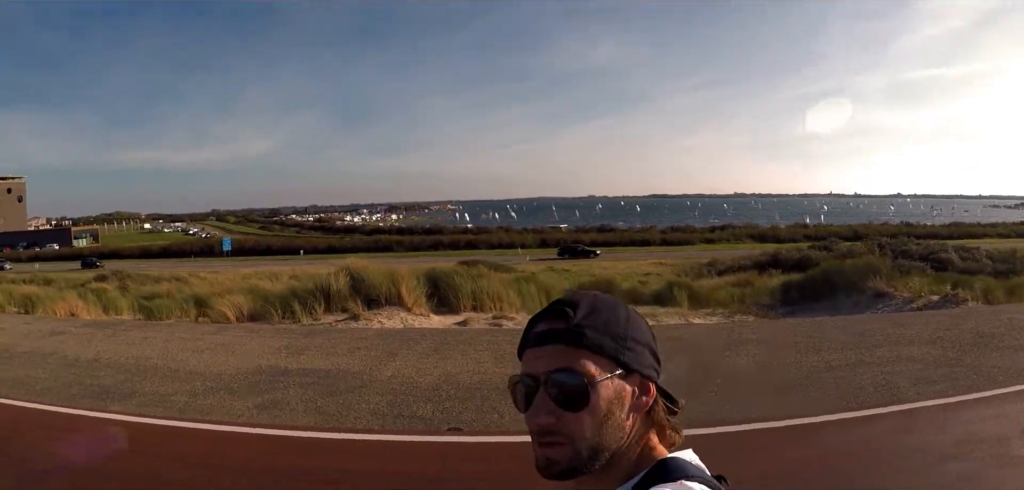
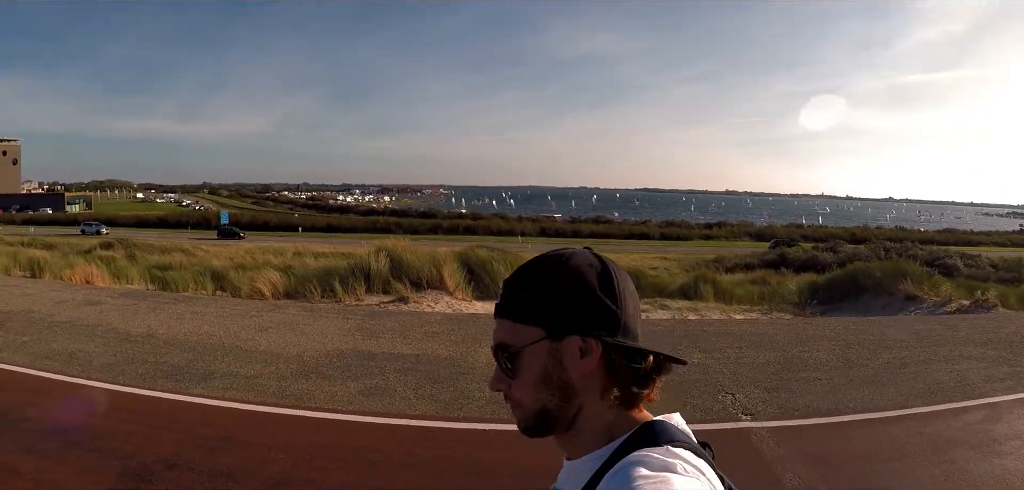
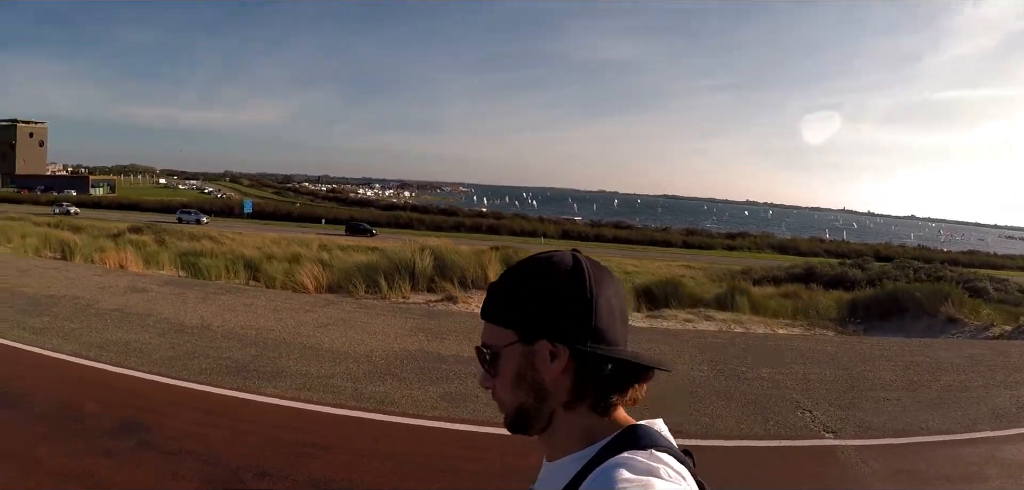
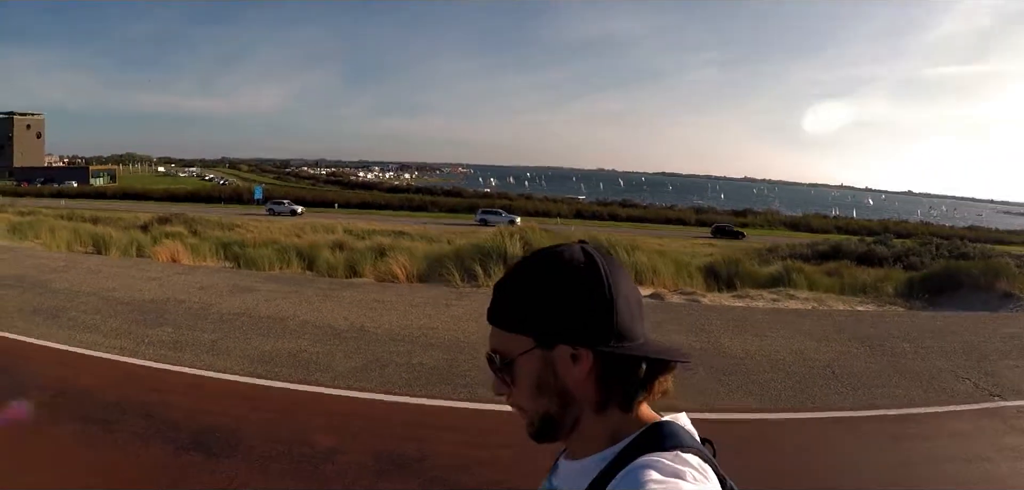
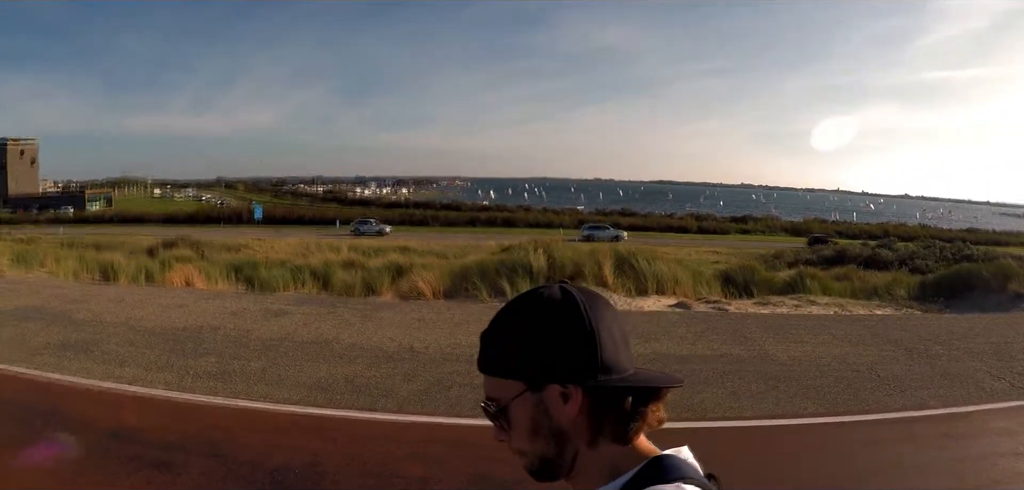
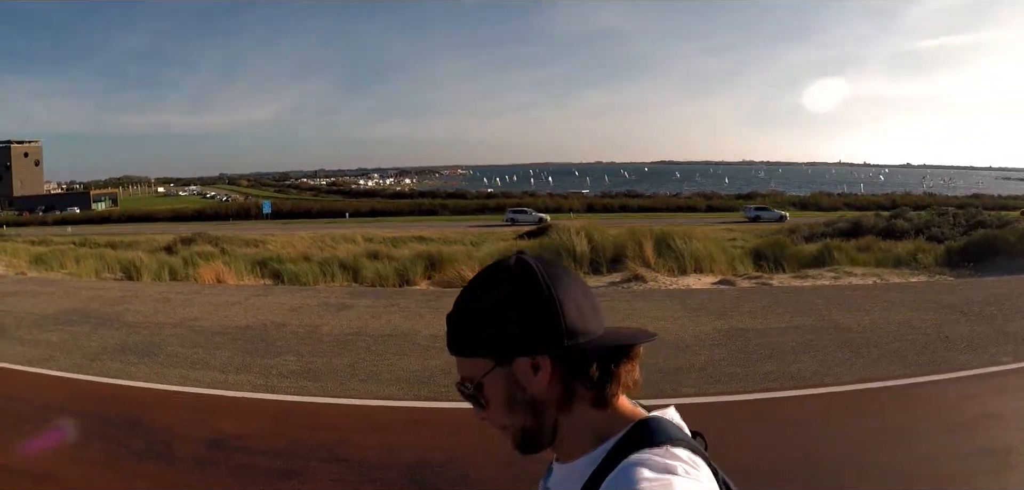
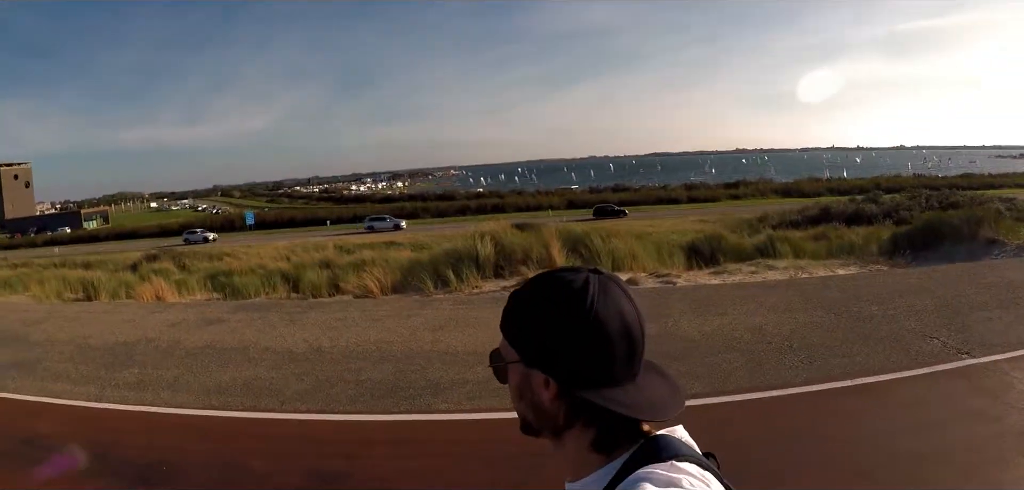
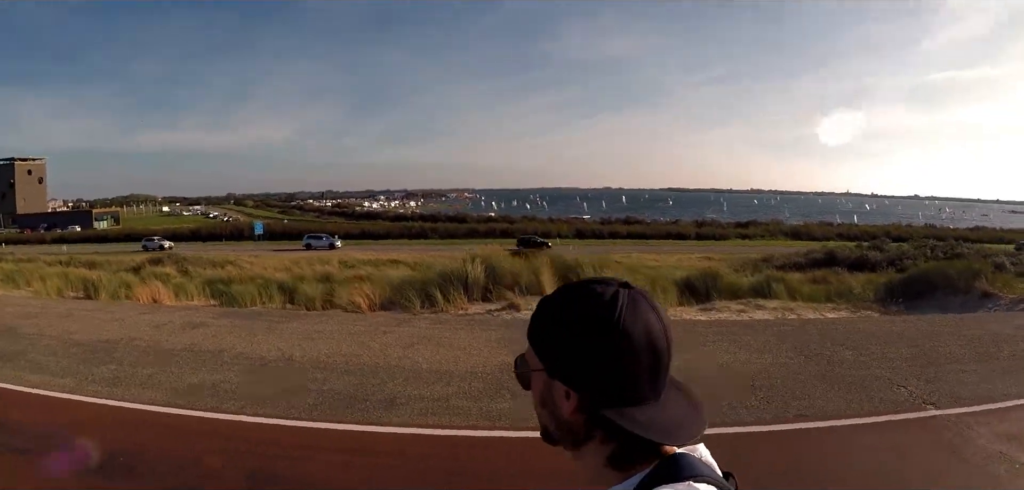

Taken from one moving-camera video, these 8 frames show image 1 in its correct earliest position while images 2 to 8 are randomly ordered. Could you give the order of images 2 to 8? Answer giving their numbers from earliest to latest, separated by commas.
2, 3, 8, 7, 4, 5, 6
